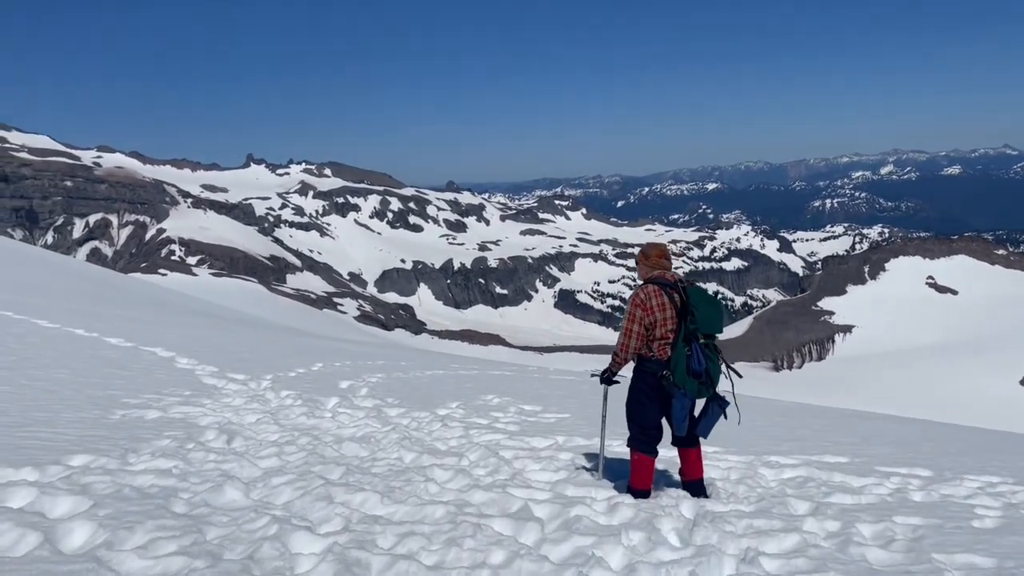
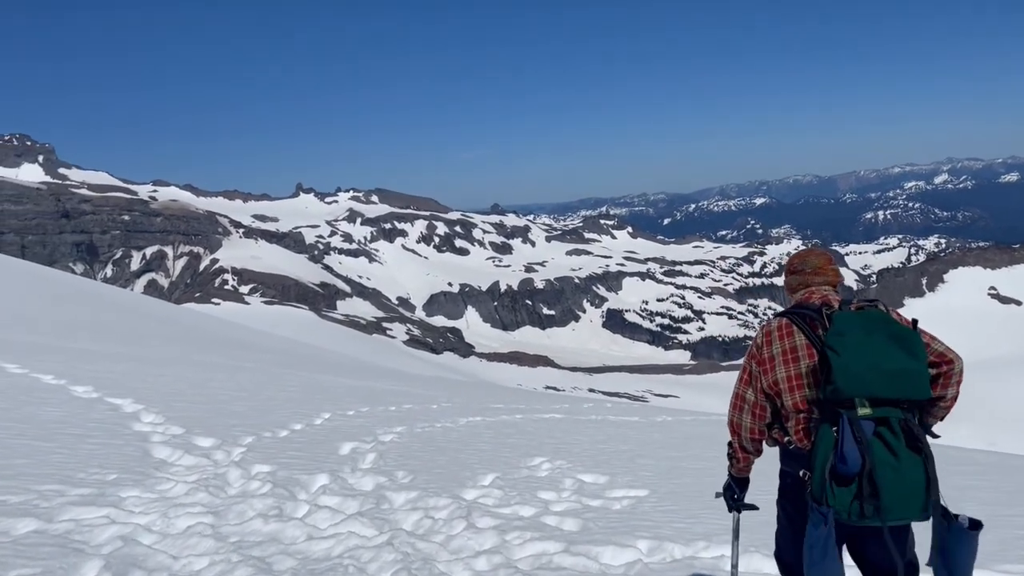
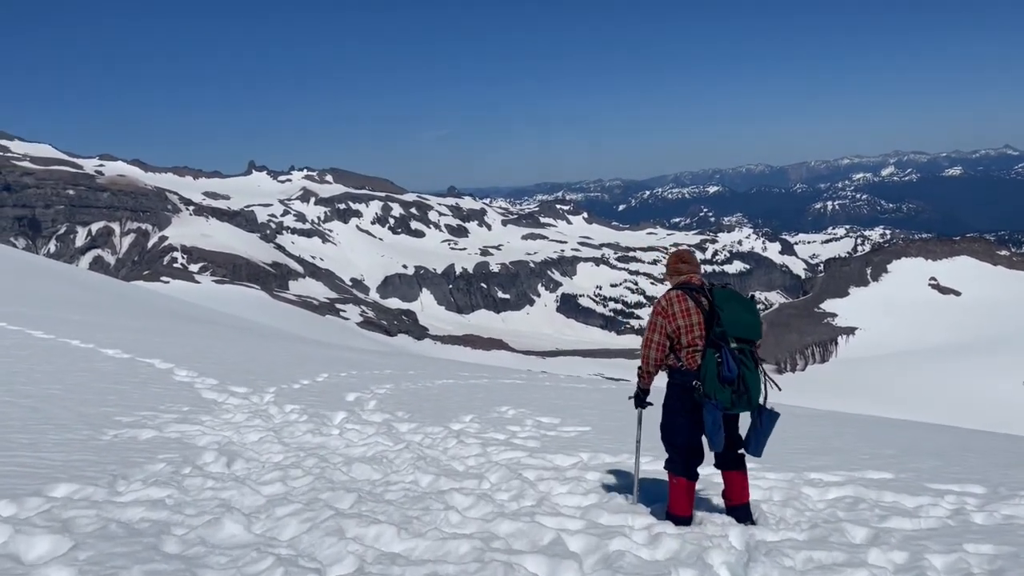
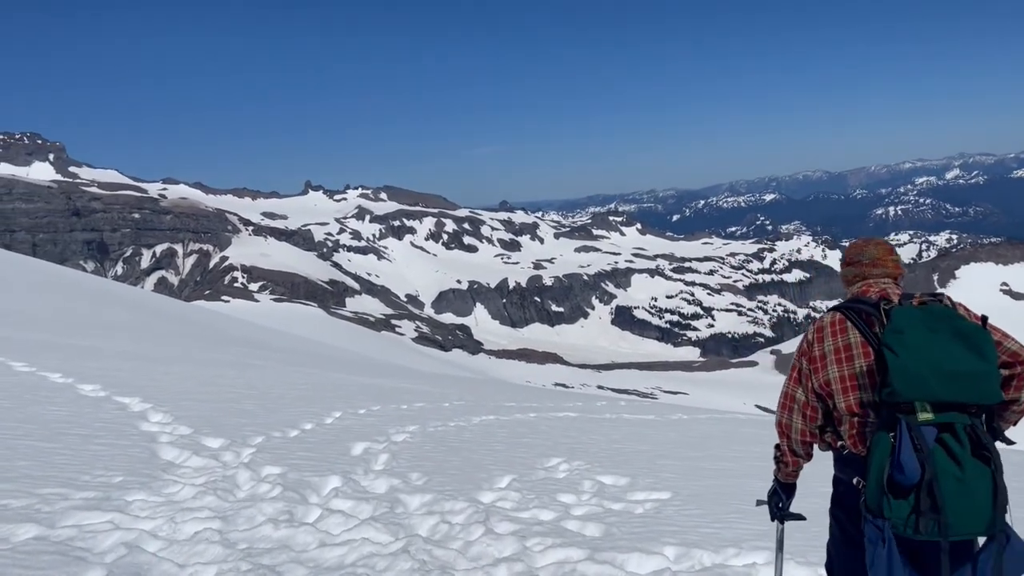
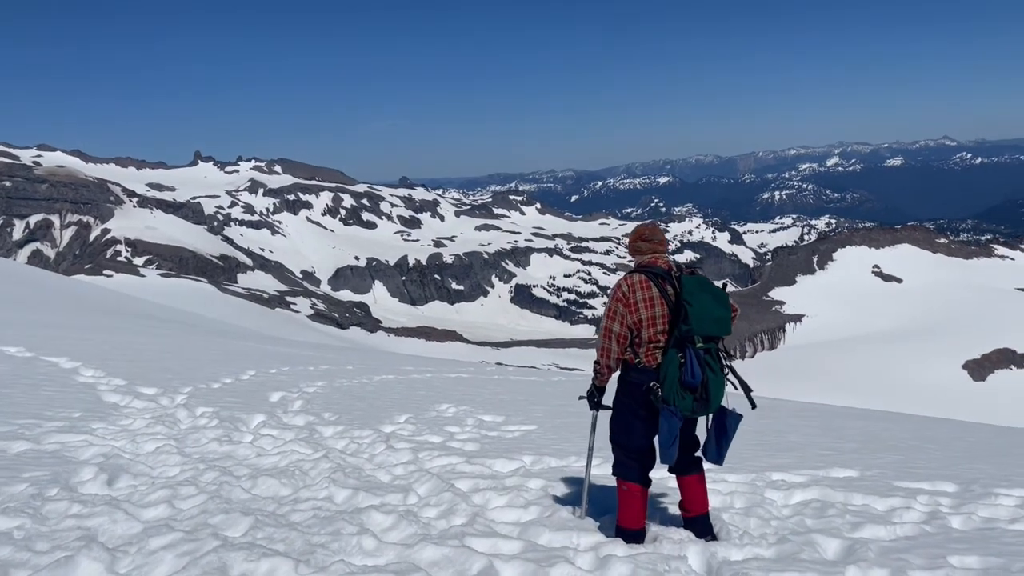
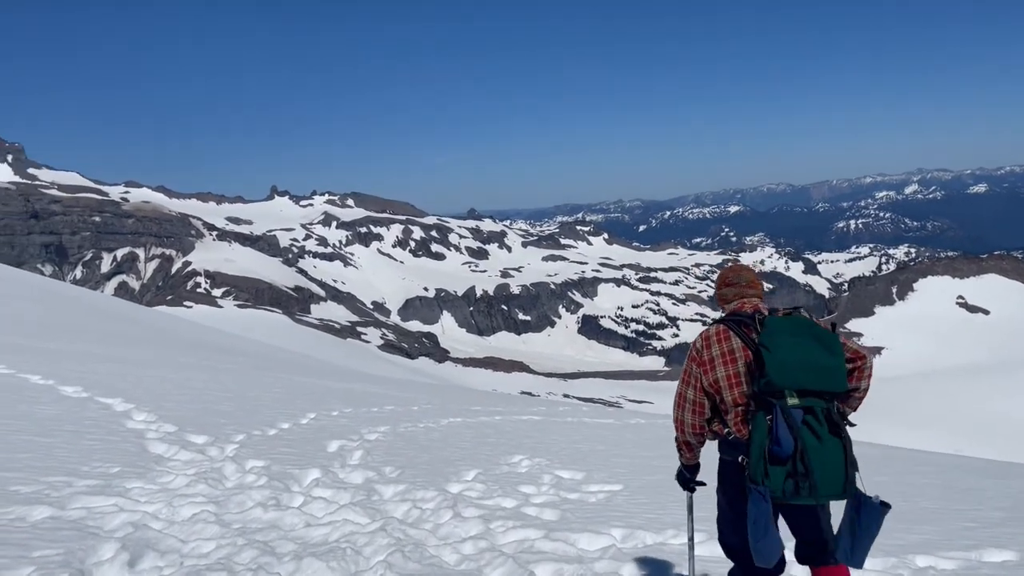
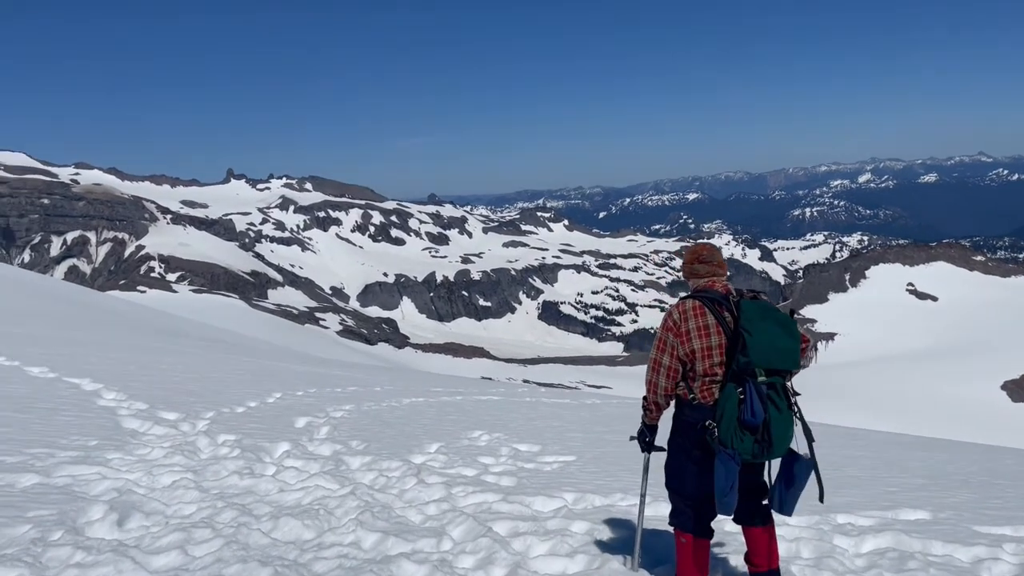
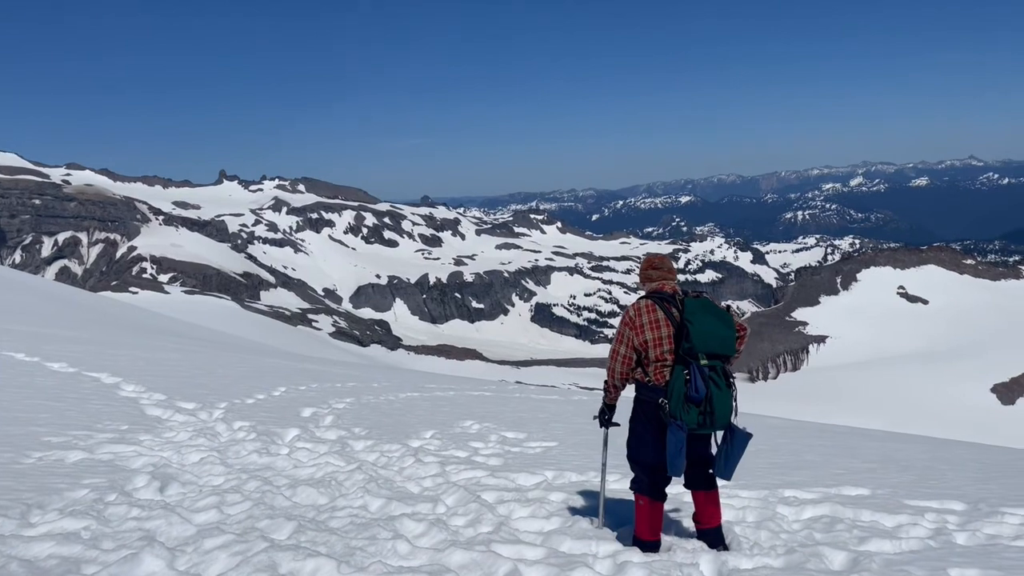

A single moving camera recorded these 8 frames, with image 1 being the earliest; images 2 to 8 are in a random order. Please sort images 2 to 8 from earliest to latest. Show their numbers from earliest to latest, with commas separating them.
3, 8, 5, 7, 6, 2, 4
